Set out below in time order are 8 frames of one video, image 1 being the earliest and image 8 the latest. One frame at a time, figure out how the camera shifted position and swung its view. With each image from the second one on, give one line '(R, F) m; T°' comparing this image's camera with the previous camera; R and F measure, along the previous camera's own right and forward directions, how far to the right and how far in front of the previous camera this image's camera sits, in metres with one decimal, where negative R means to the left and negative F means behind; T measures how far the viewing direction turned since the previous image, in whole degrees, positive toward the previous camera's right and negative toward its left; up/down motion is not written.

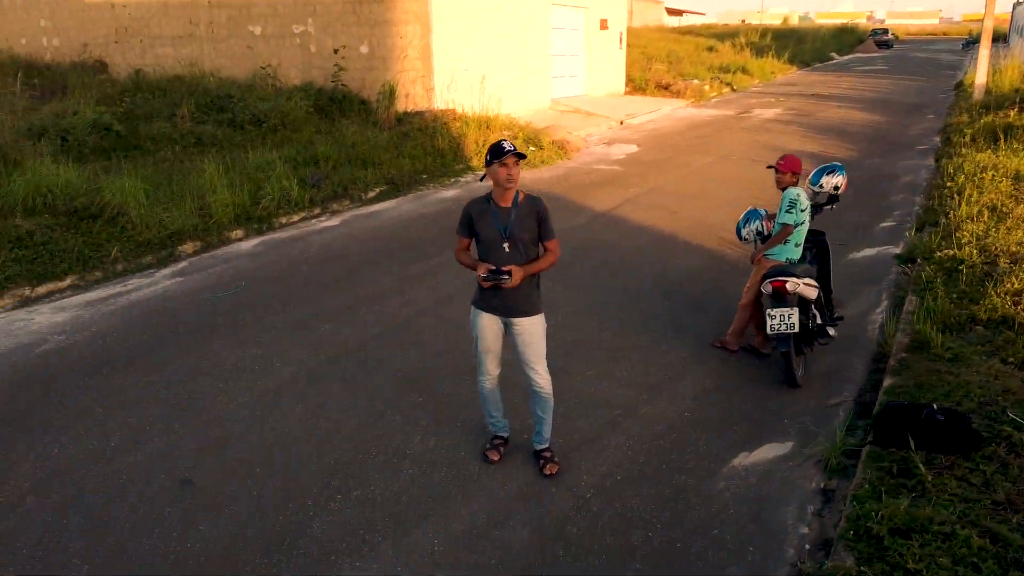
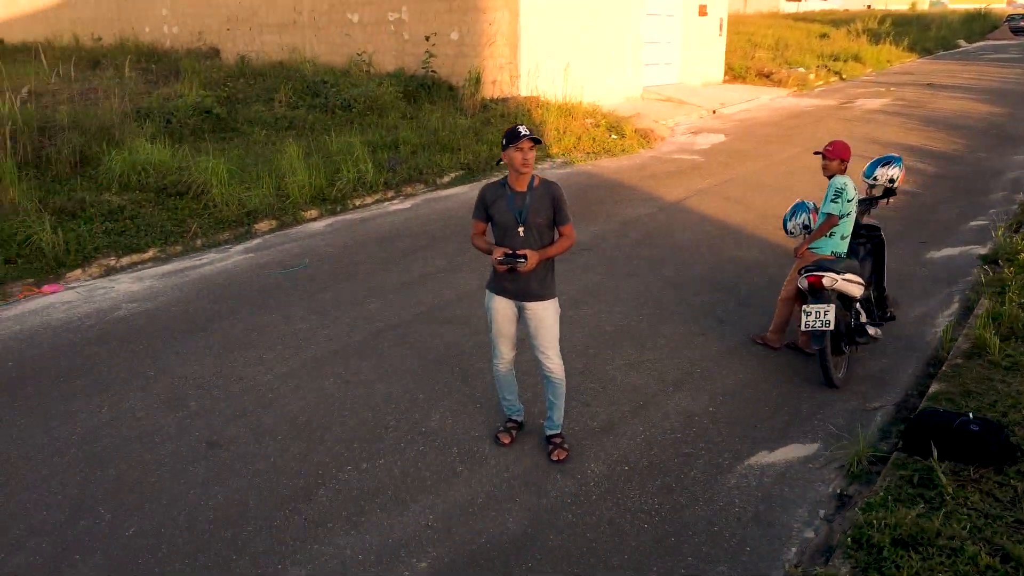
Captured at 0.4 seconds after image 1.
(+0.4, 0.0) m; -7°
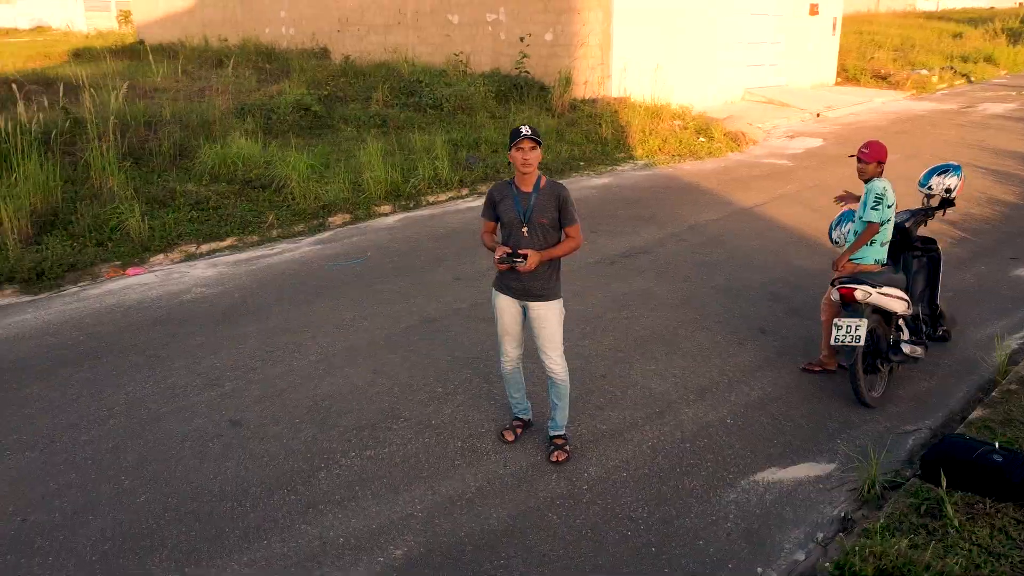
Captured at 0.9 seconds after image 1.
(+0.5, 0.0) m; -8°
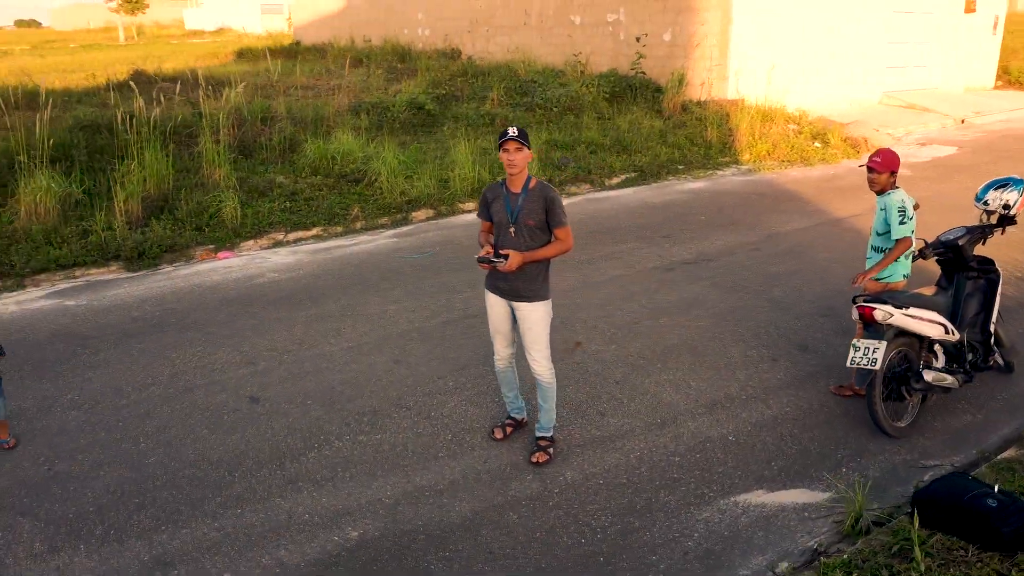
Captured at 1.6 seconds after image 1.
(+0.8, 0.0) m; -10°
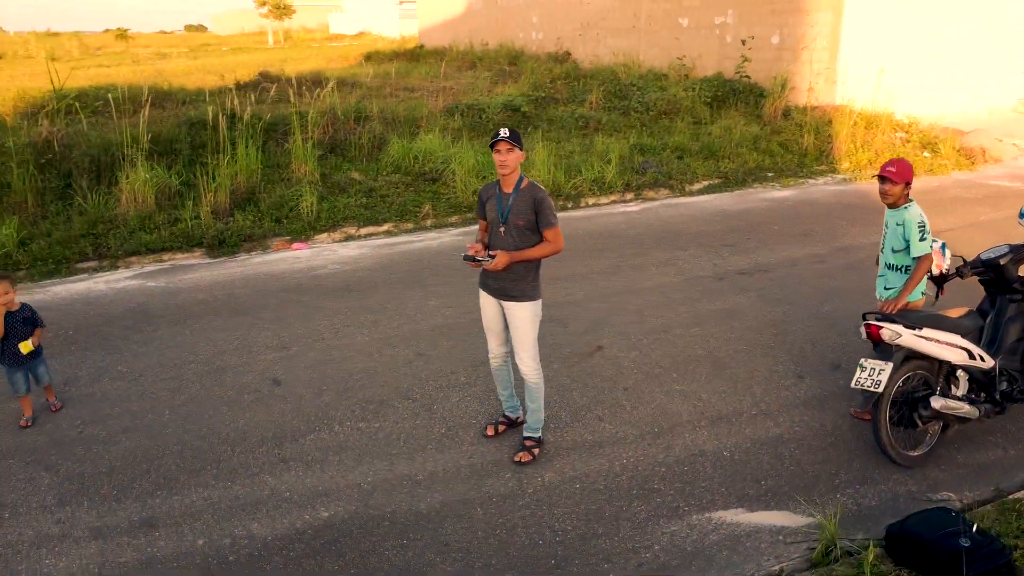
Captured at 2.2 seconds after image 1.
(+0.7, 0.0) m; -9°
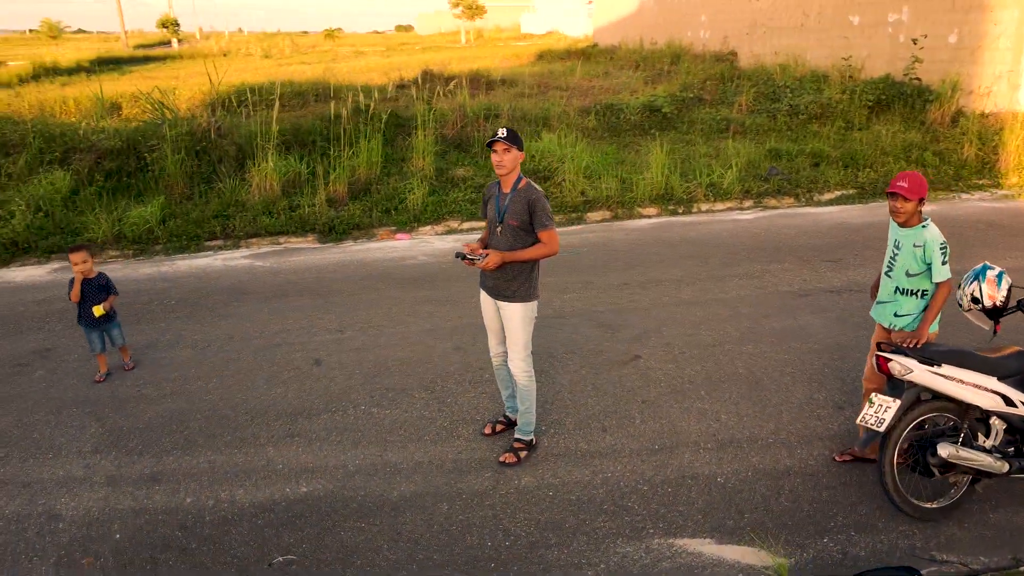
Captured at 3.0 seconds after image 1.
(+0.9, +0.1) m; -13°
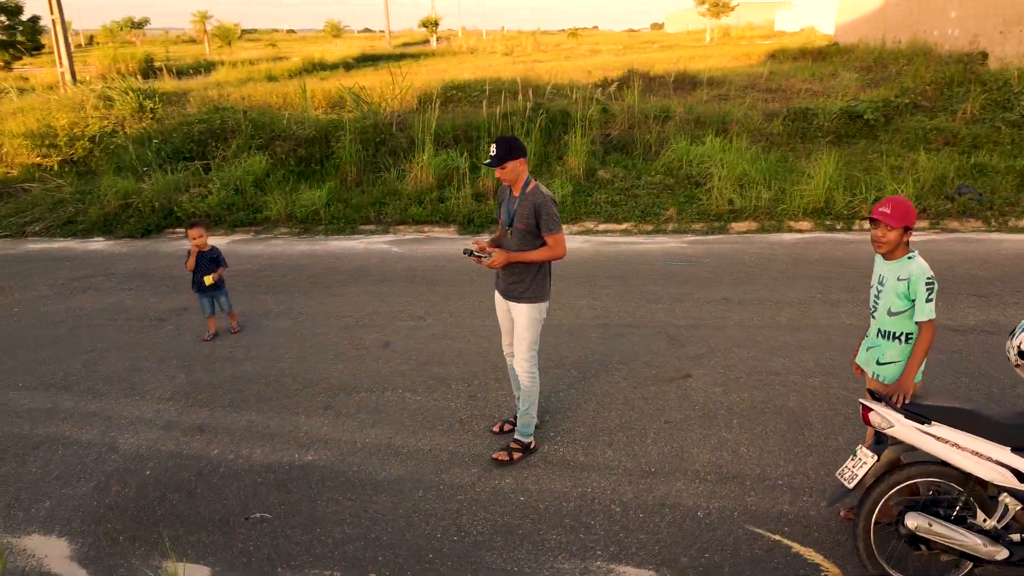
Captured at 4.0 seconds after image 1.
(+1.1, +0.1) m; -17°
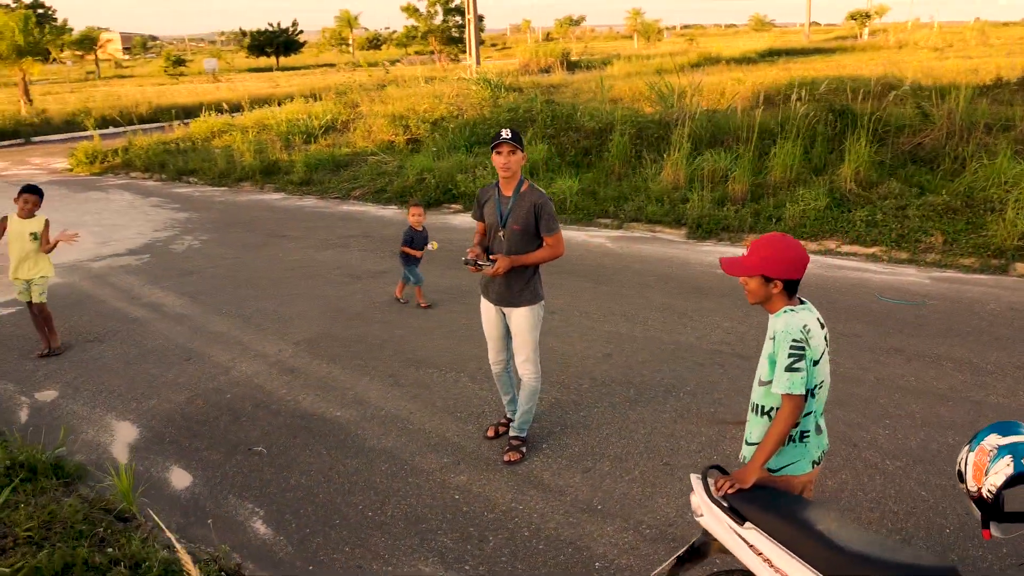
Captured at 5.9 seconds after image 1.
(+1.9, +0.6) m; -28°
